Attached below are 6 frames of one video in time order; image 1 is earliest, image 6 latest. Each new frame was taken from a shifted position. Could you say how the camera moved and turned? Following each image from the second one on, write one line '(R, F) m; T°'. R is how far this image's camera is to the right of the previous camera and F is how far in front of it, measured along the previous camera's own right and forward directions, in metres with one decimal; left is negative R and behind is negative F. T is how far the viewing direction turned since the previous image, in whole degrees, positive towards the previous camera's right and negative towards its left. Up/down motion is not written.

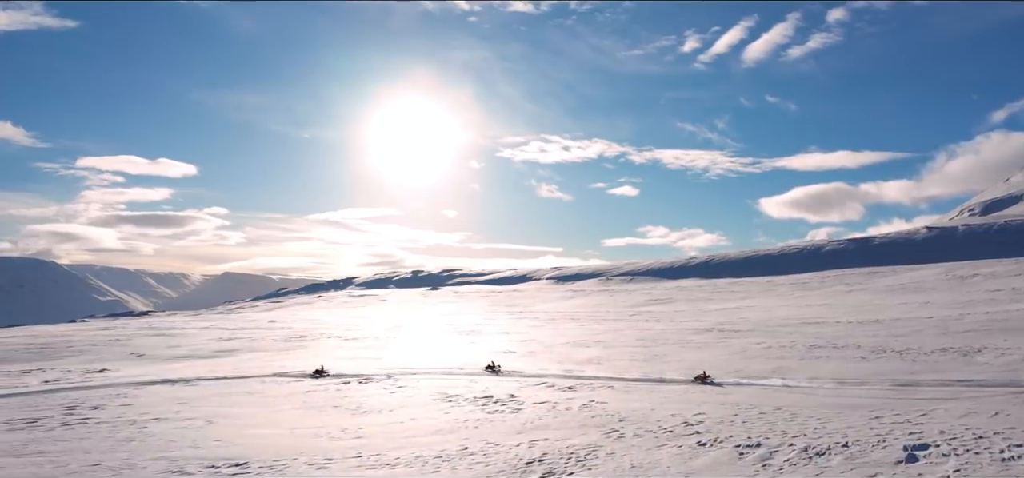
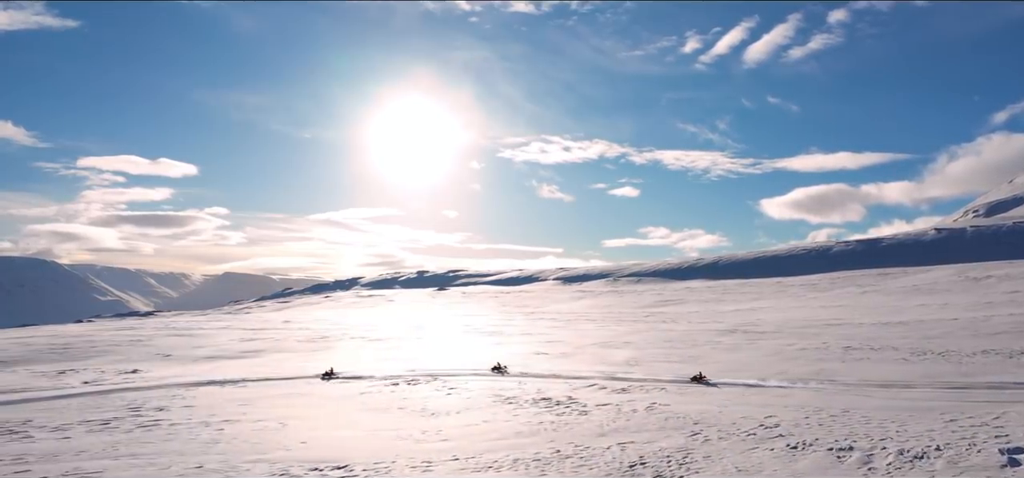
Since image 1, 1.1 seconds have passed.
(-1.8, 0.0) m; 0°
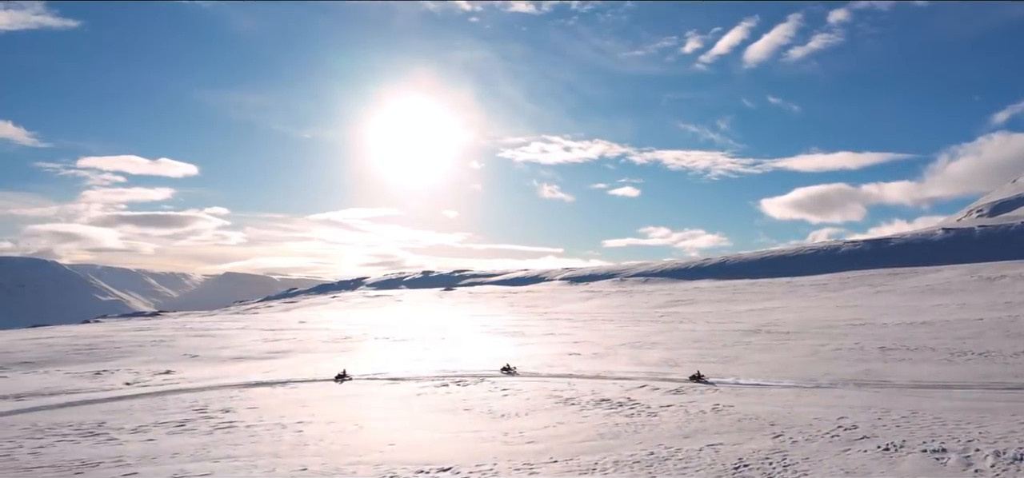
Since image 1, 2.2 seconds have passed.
(-1.8, 0.0) m; 0°
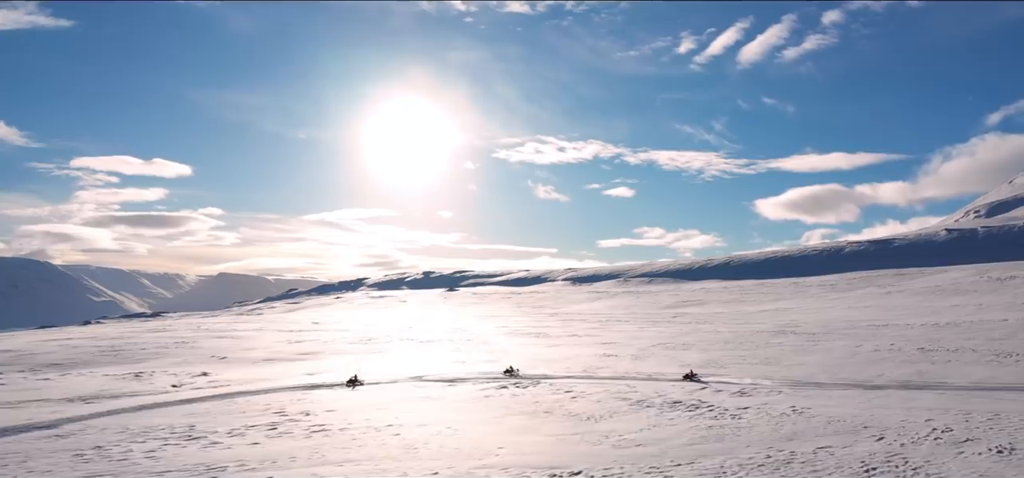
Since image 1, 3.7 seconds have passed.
(-2.4, 0.0) m; 0°
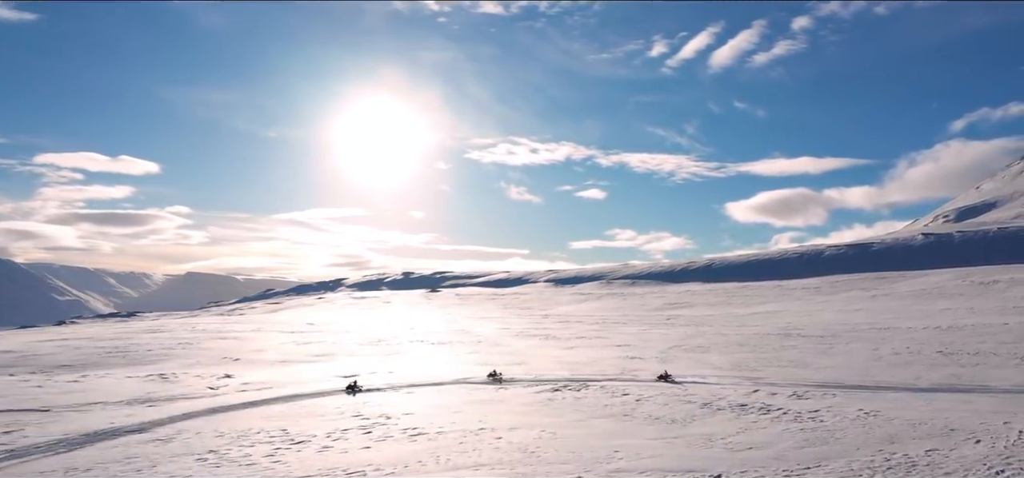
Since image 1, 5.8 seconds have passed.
(-3.1, -0.1) m; +2°
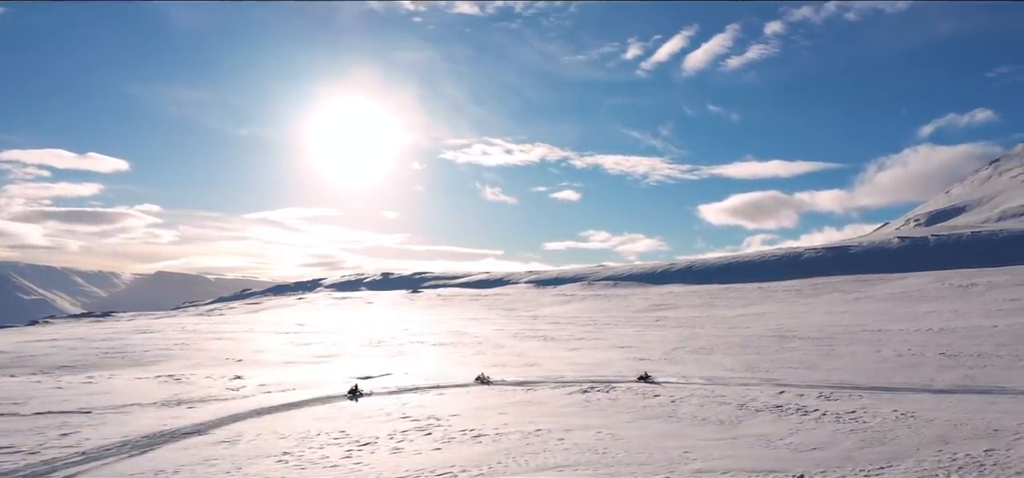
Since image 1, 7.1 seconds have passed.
(-2.1, -0.2) m; +2°
